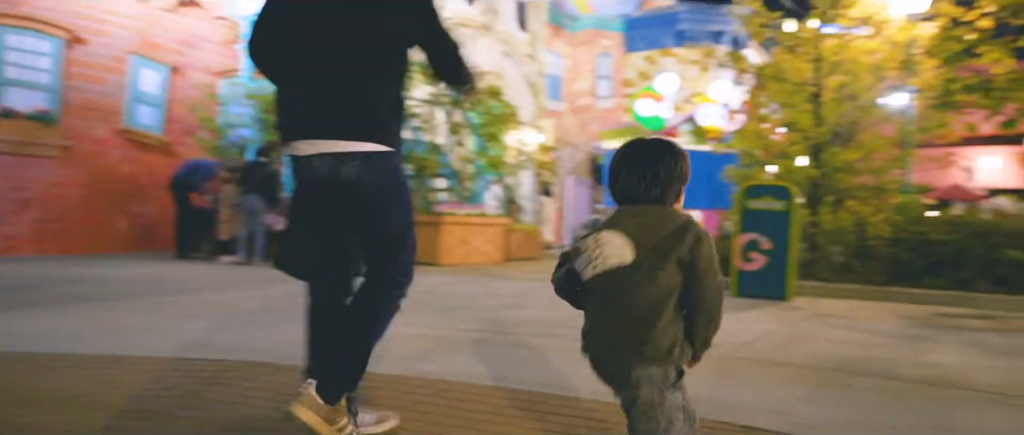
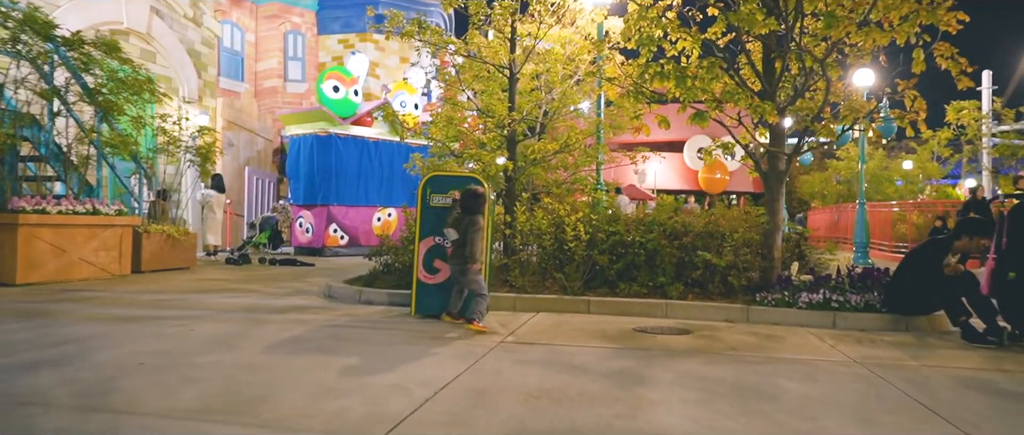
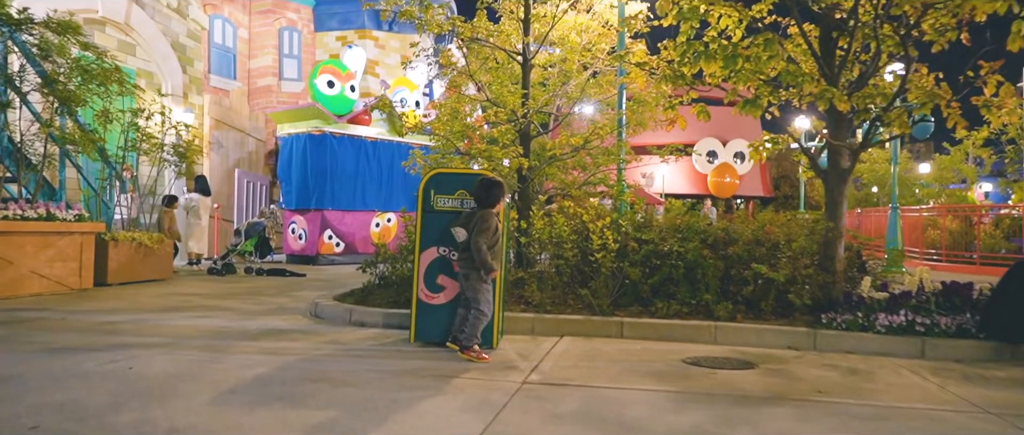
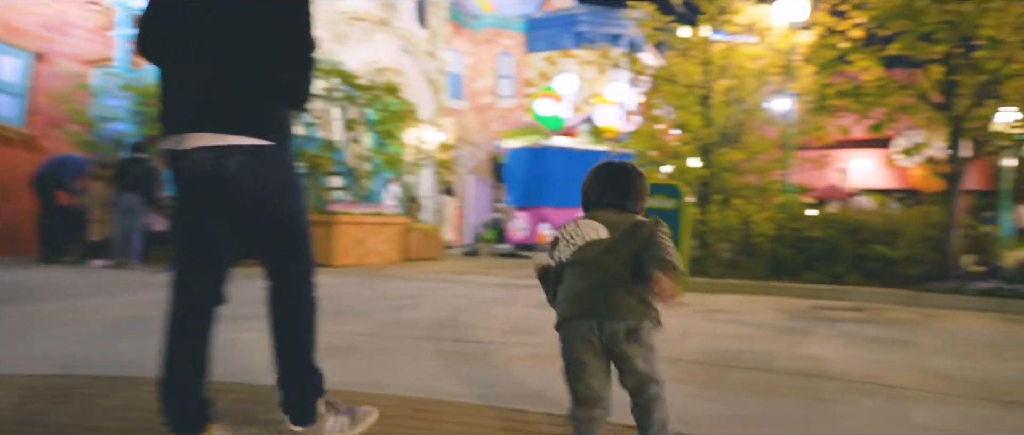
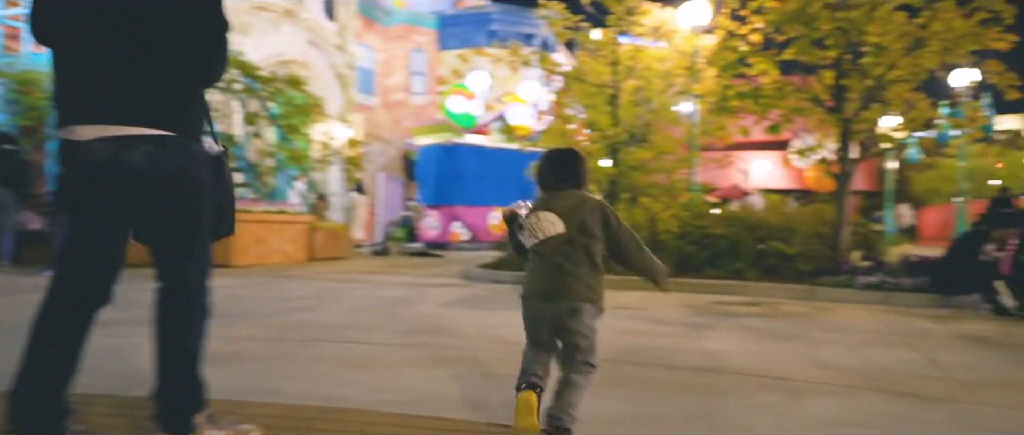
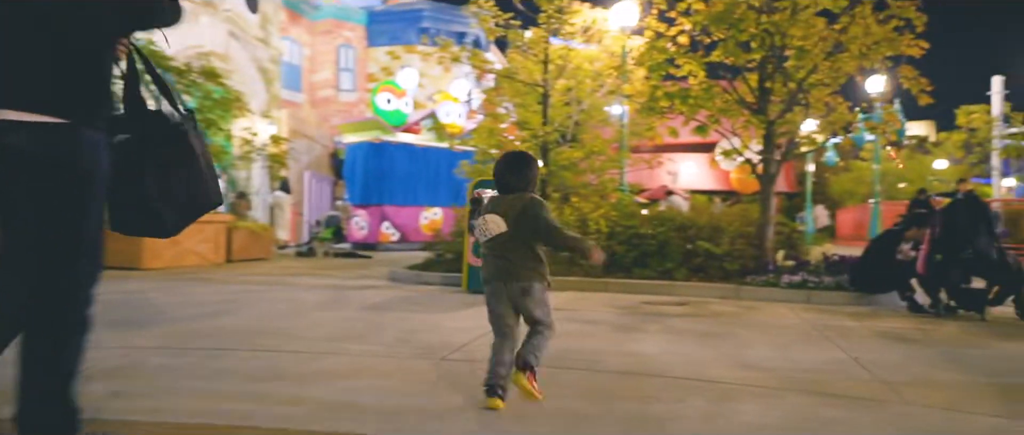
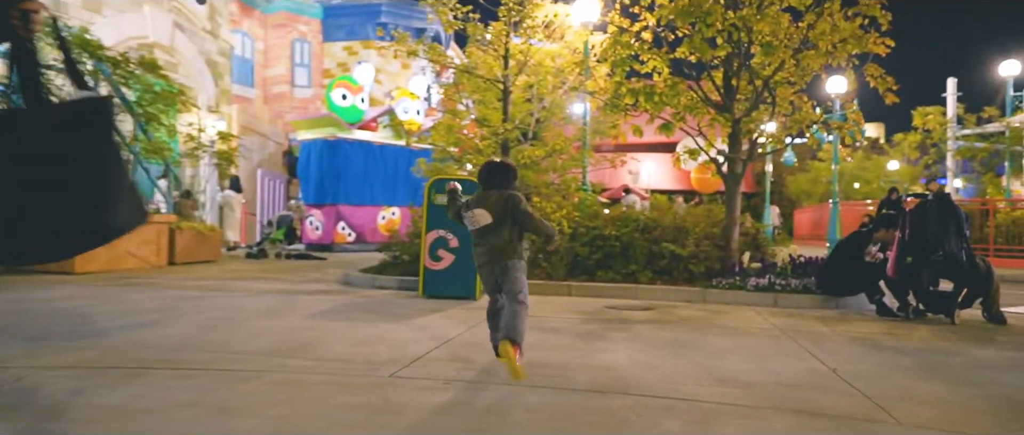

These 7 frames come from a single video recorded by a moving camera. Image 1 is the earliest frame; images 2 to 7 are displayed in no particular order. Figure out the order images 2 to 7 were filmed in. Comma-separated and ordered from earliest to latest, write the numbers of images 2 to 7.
4, 5, 6, 7, 2, 3
